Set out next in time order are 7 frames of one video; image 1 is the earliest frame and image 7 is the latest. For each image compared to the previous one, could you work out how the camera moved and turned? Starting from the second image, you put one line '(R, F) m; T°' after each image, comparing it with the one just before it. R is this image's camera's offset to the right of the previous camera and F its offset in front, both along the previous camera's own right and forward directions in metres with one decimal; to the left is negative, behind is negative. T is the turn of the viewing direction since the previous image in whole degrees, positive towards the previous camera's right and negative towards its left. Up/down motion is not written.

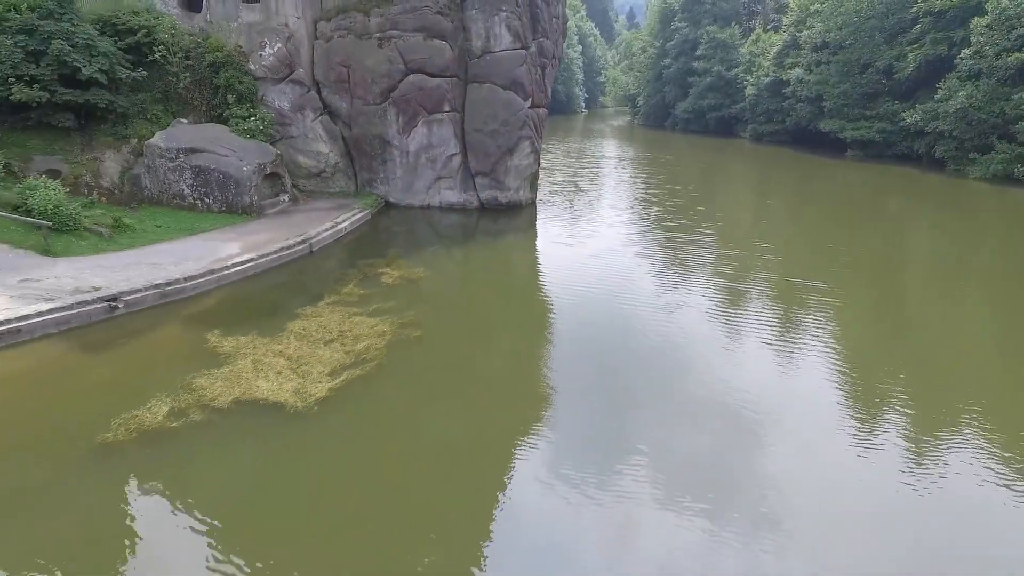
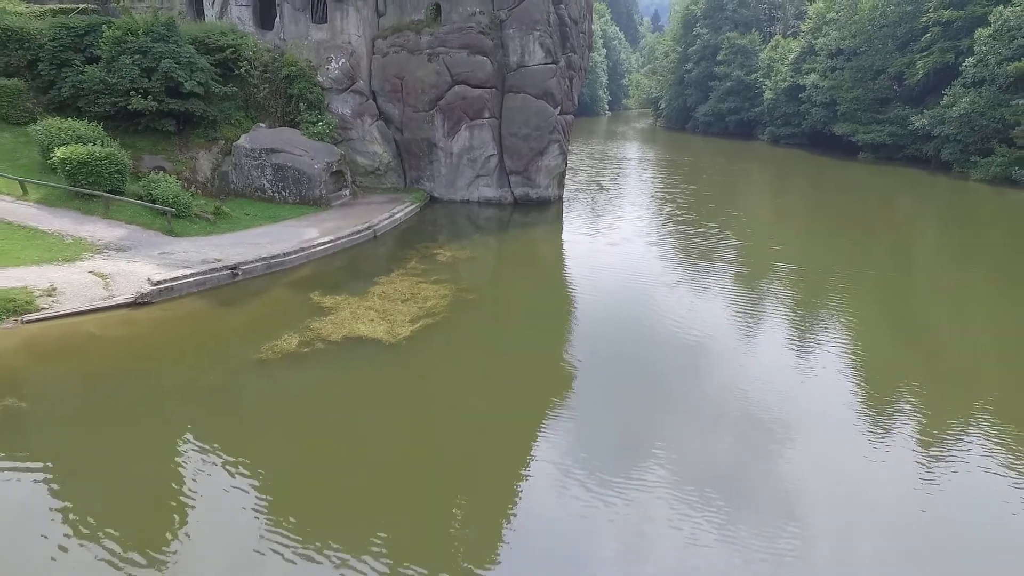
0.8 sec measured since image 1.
(-0.3, -2.8) m; -2°
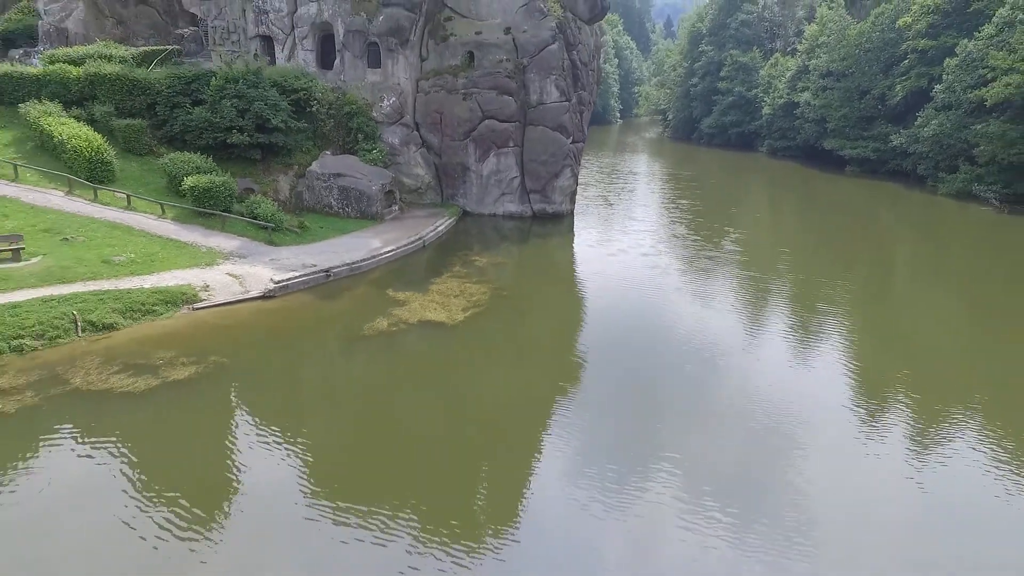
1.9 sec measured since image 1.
(-0.3, -4.7) m; -1°
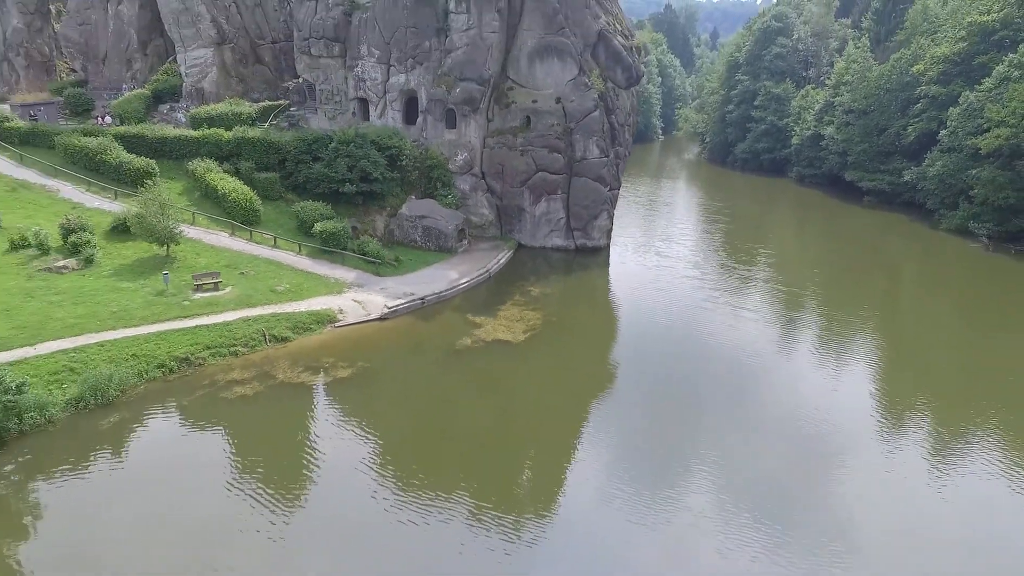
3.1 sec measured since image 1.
(-0.2, -6.4) m; -4°
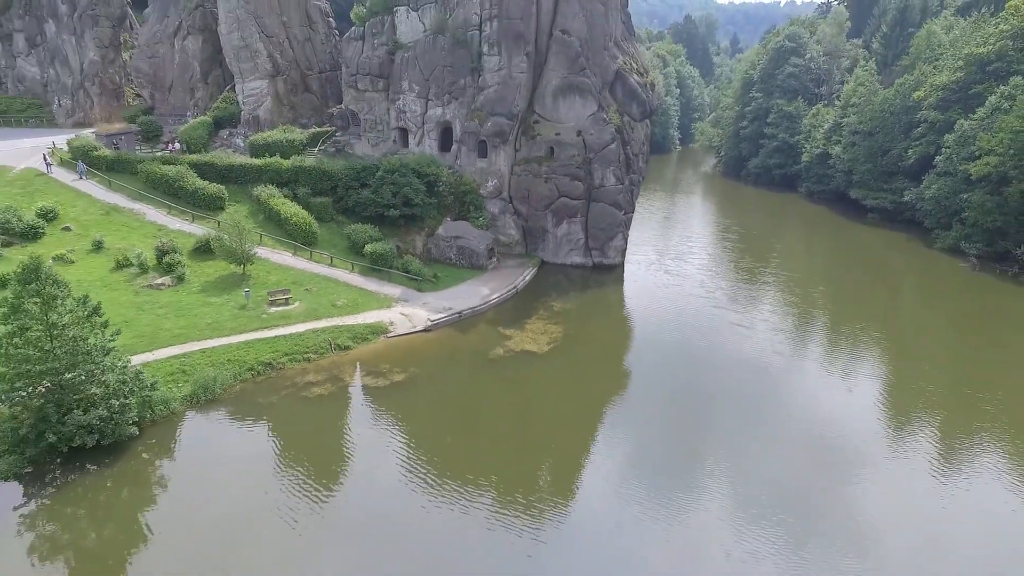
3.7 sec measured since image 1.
(-0.3, -3.9) m; -2°
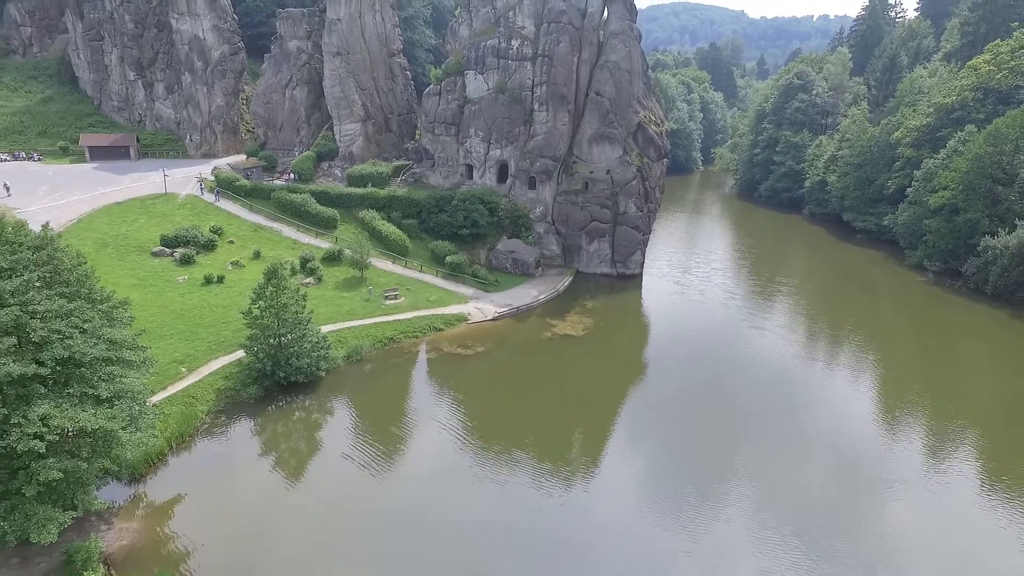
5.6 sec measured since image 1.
(-1.0, -10.6) m; -3°
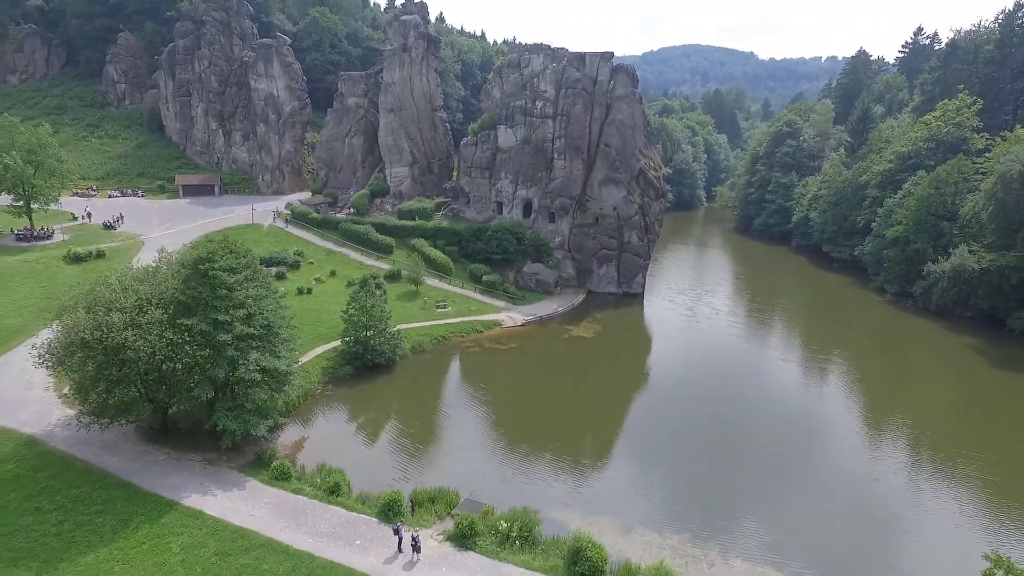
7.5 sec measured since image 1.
(-0.9, -9.9) m; -1°
